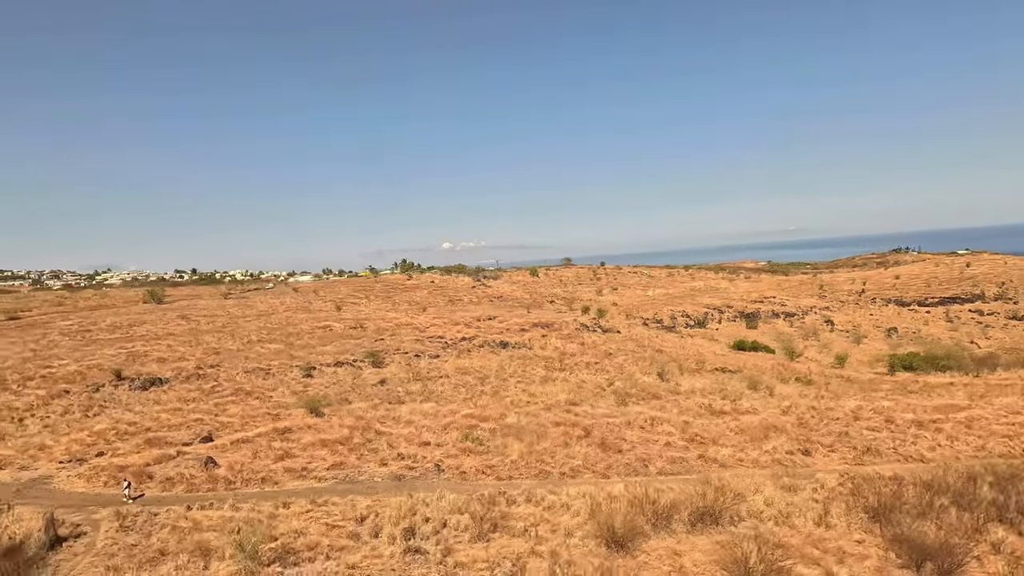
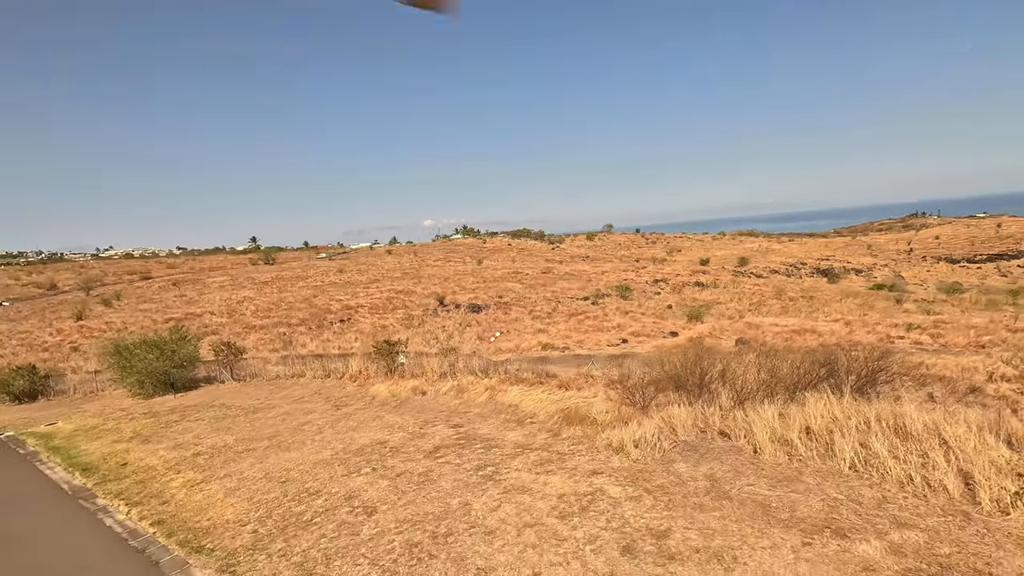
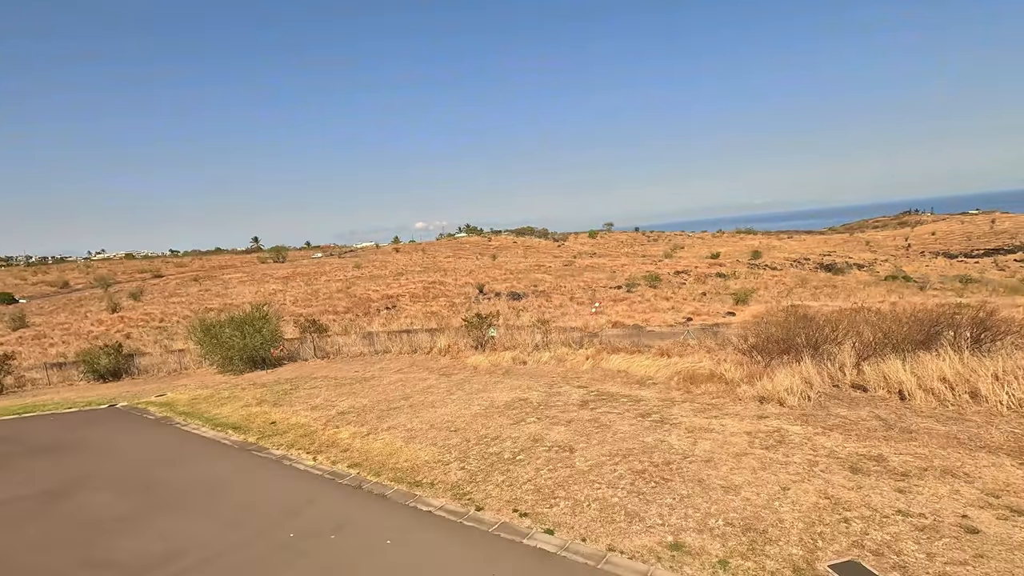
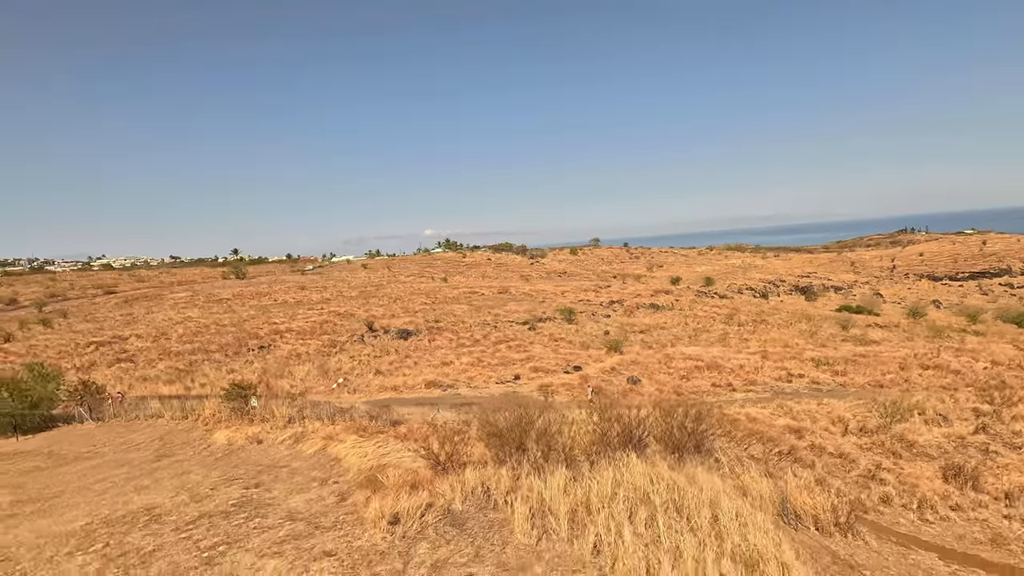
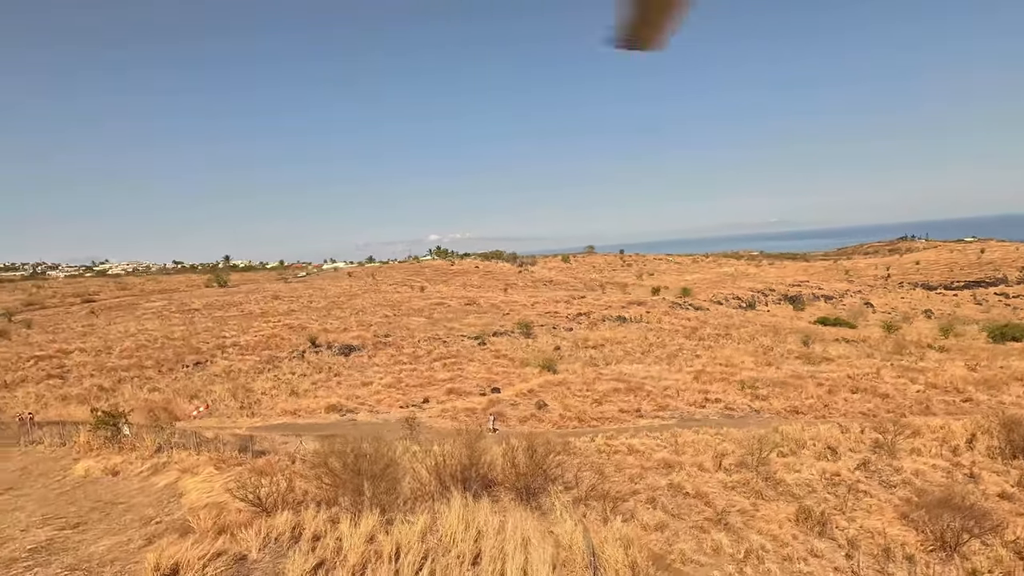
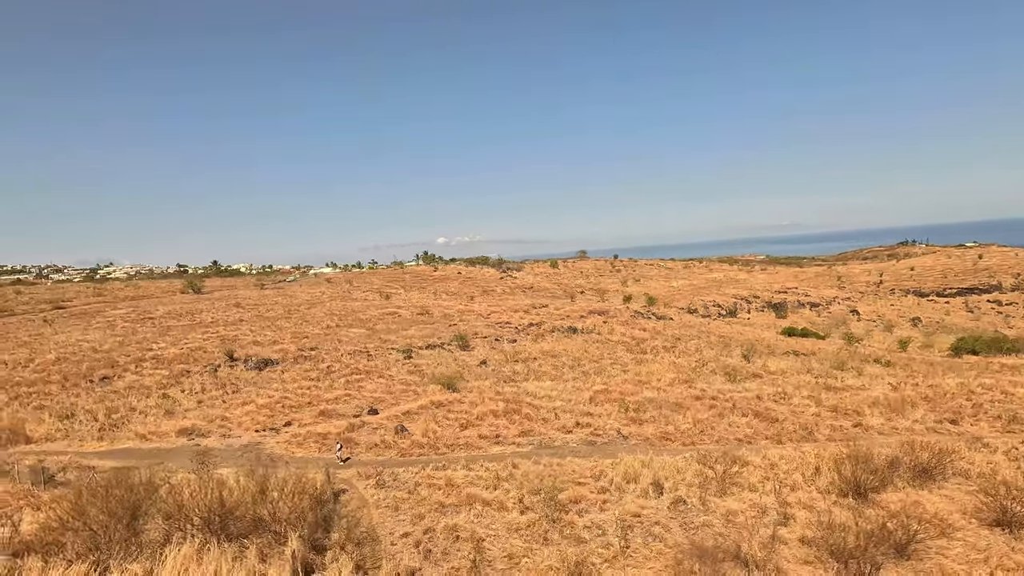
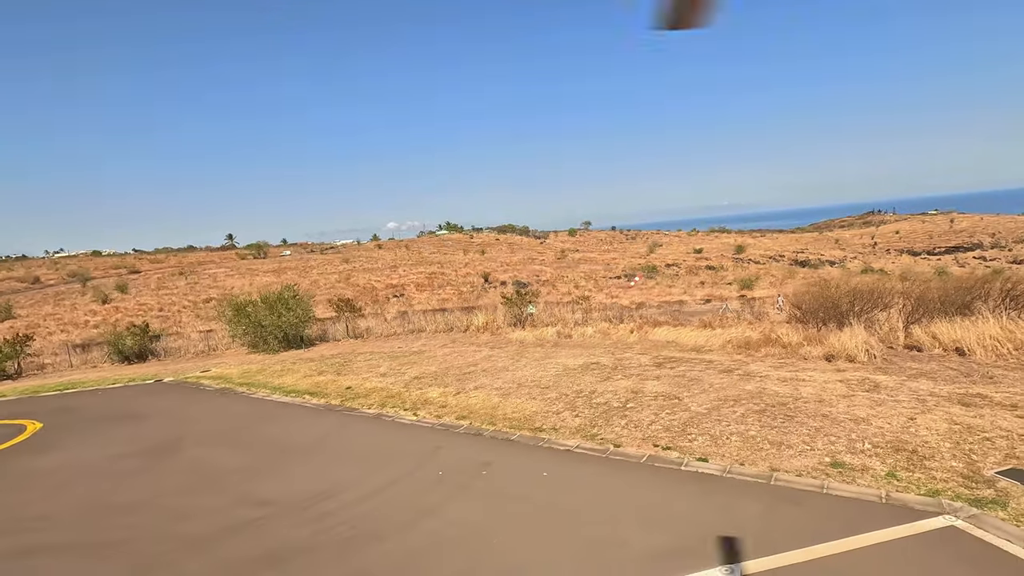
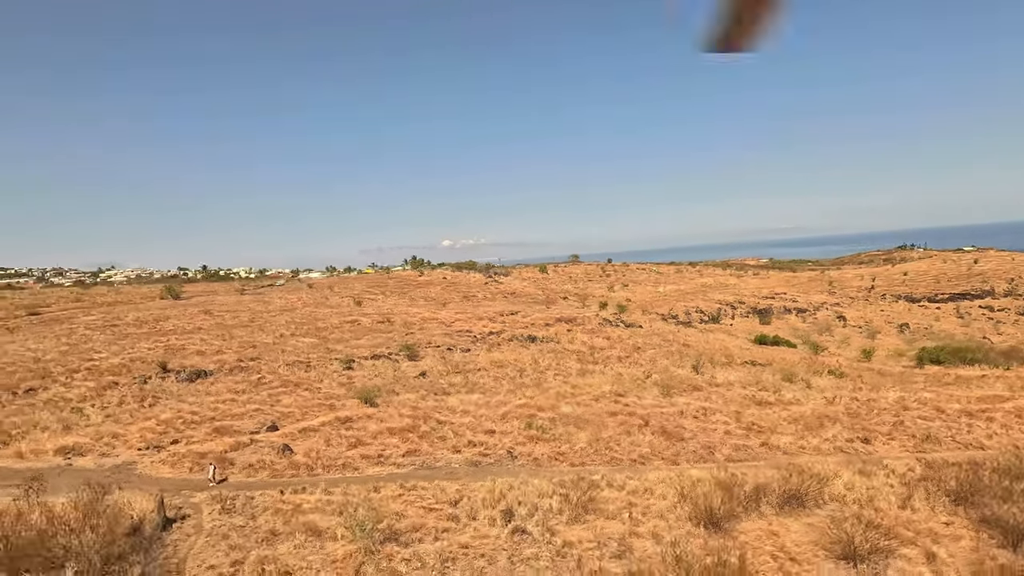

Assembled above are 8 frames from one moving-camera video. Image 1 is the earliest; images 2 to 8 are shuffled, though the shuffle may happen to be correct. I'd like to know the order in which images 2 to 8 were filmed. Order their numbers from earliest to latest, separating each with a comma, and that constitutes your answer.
8, 6, 5, 4, 2, 3, 7
